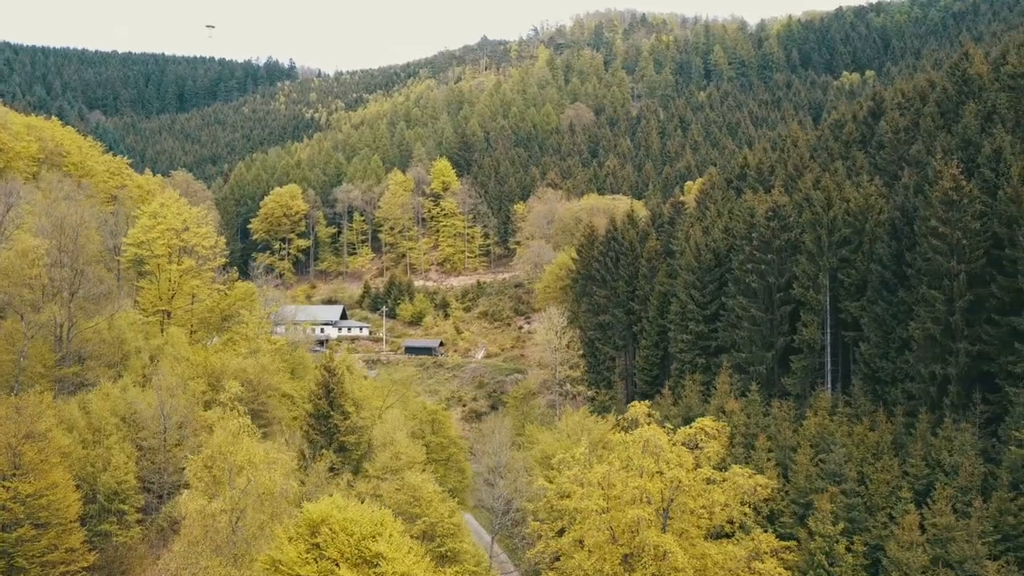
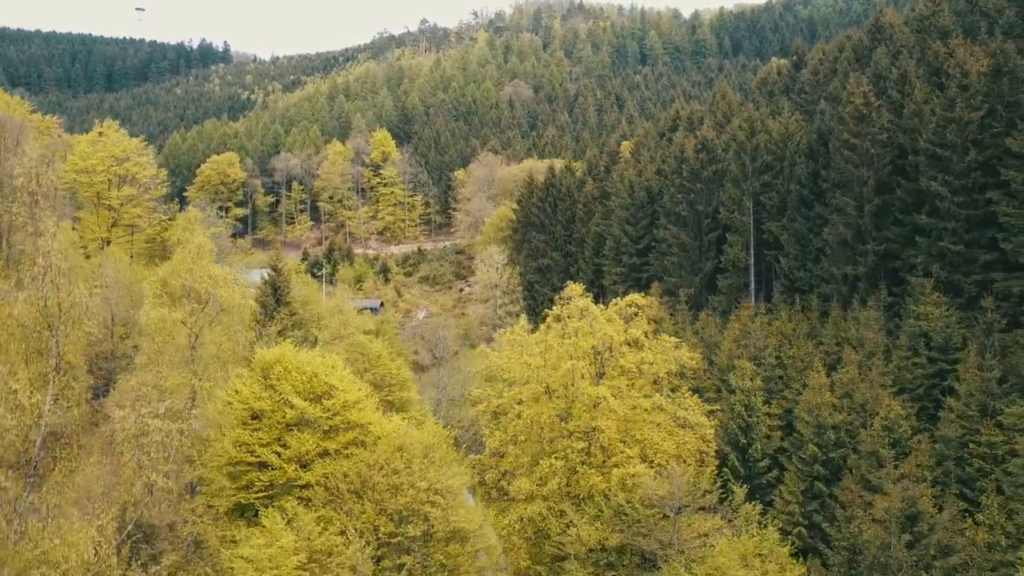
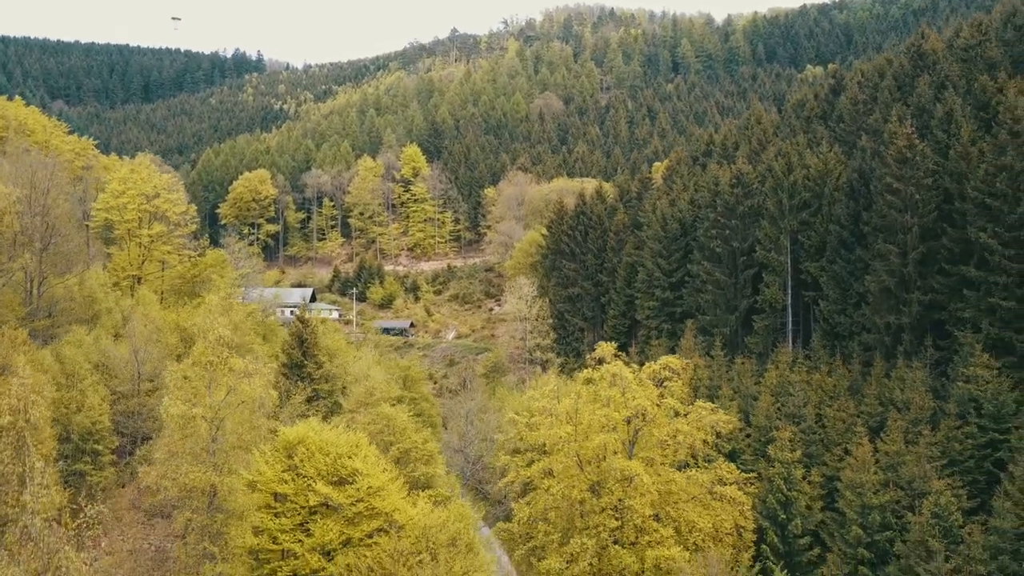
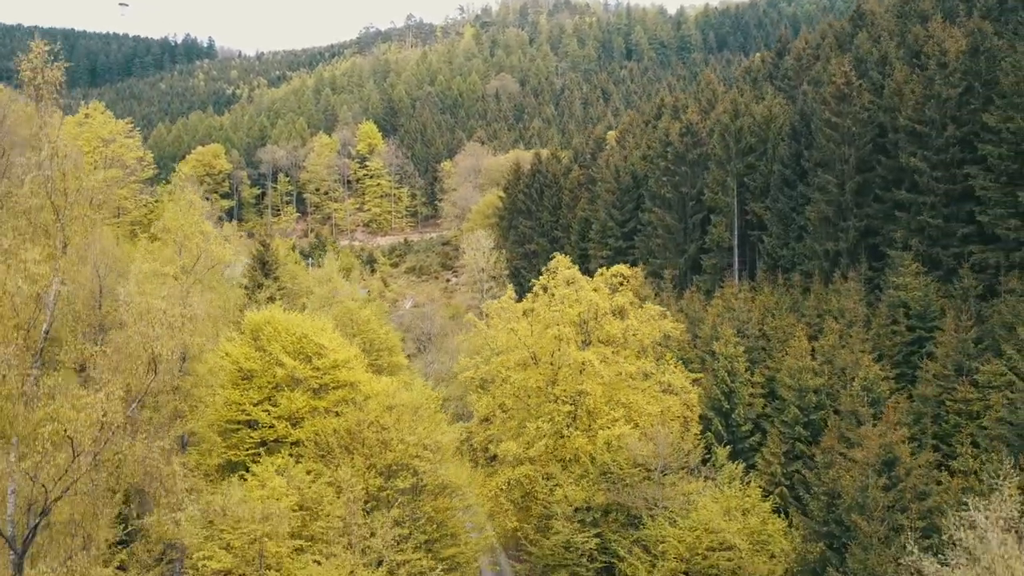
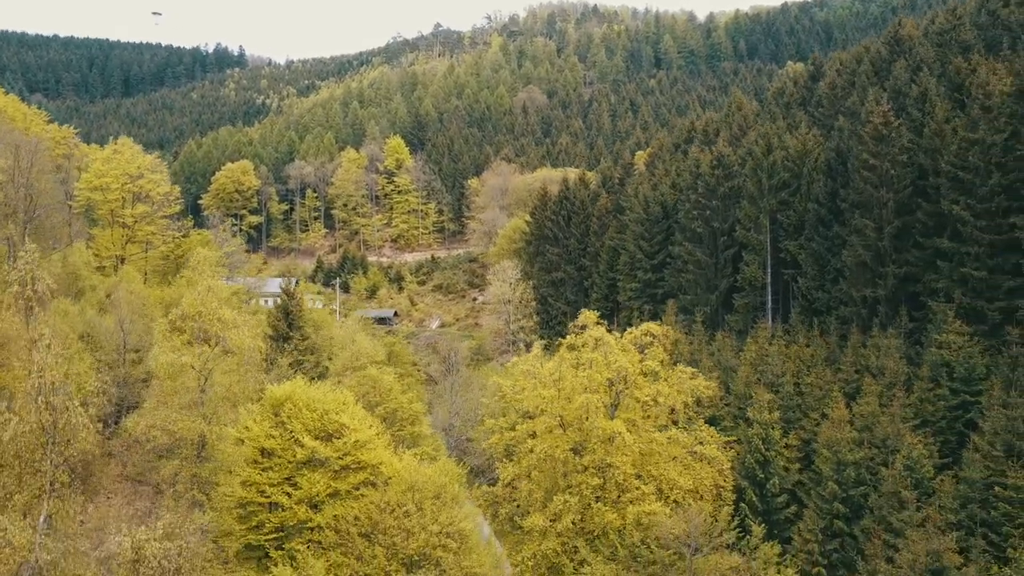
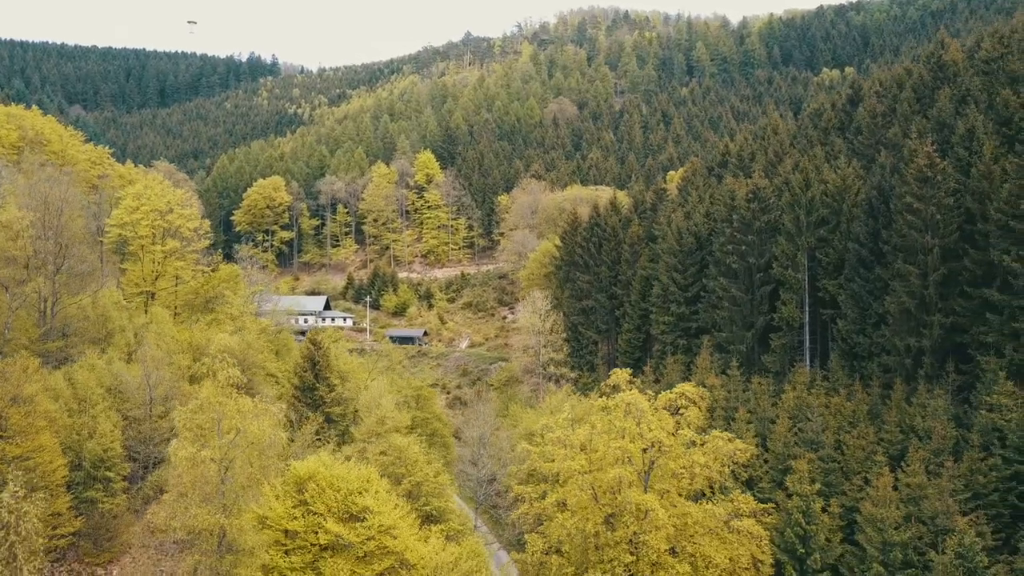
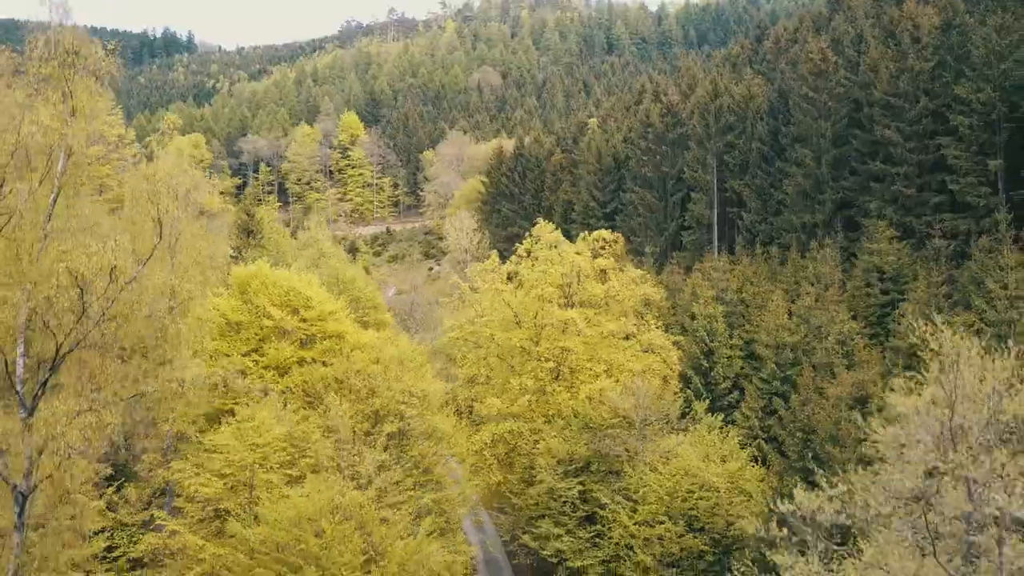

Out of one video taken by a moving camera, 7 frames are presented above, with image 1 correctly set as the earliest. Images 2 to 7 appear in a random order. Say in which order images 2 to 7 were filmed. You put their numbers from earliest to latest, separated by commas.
6, 3, 5, 2, 4, 7
